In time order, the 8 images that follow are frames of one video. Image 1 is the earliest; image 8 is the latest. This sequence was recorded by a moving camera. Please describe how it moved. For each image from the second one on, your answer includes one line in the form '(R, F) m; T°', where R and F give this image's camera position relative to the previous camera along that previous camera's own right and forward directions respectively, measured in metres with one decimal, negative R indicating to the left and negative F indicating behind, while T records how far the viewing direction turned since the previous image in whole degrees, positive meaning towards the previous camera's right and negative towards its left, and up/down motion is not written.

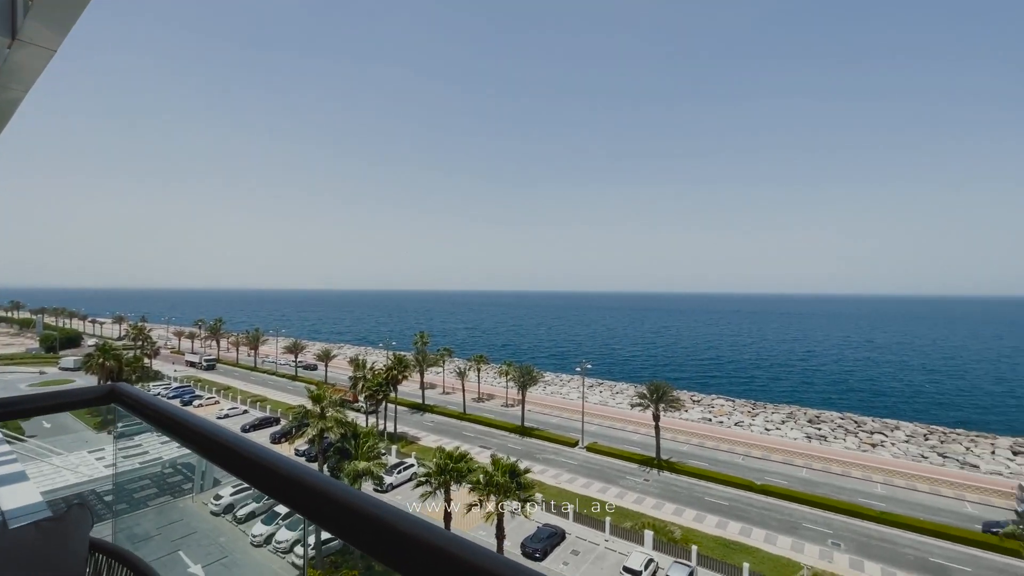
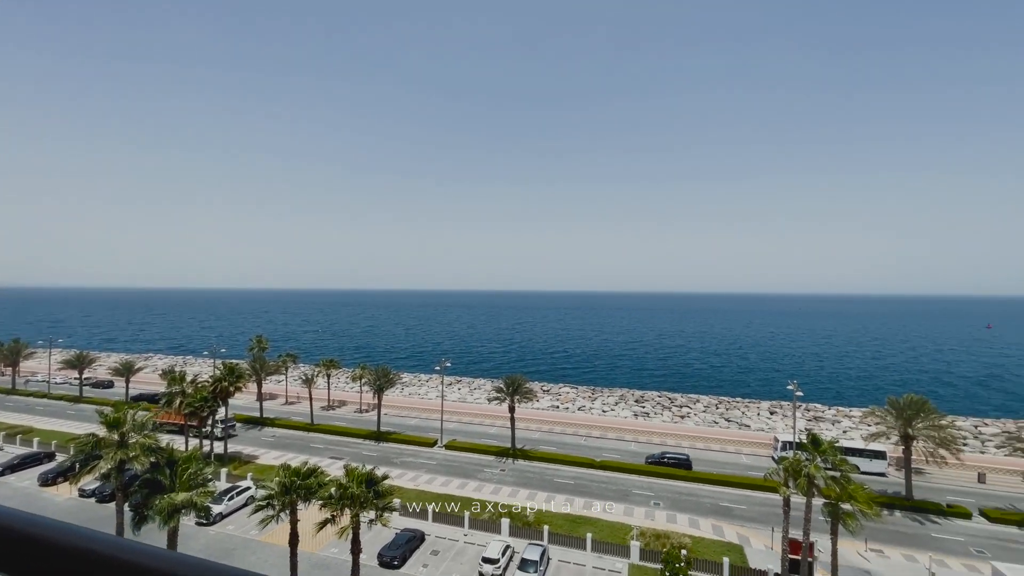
(+1.2, +0.9) m; +4°
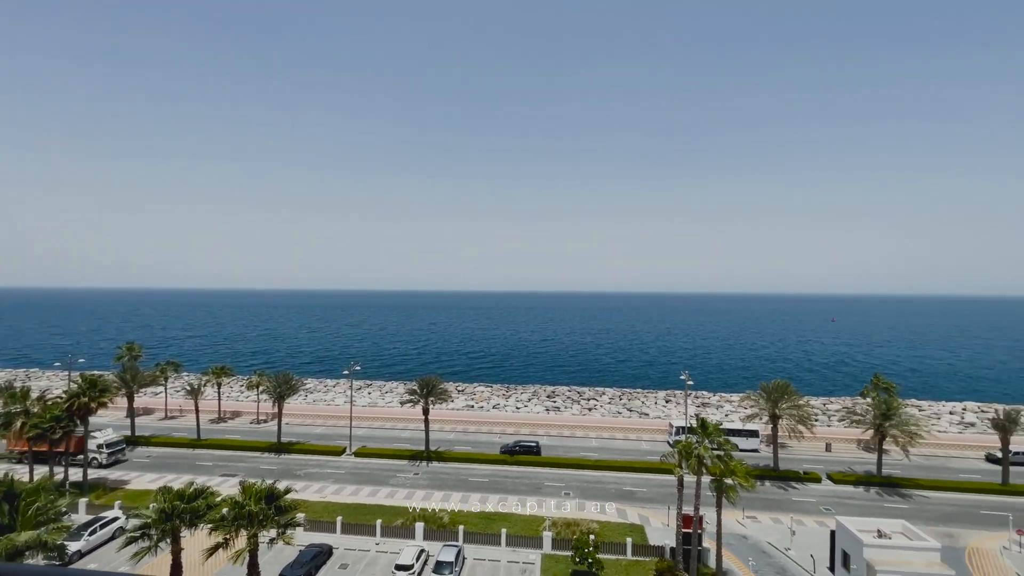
(0.0, 0.0) m; +11°
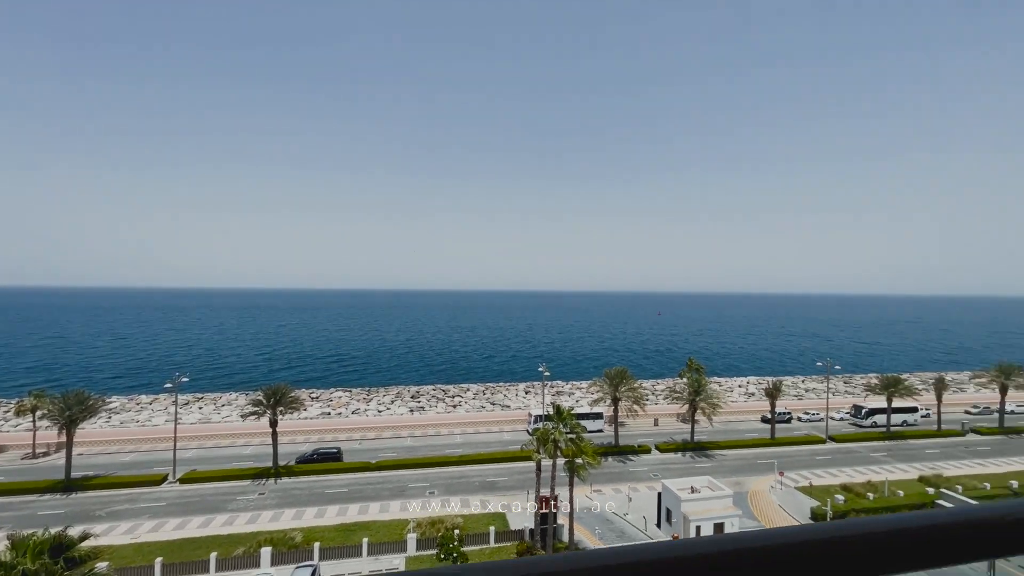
(-4.8, +1.1) m; +19°
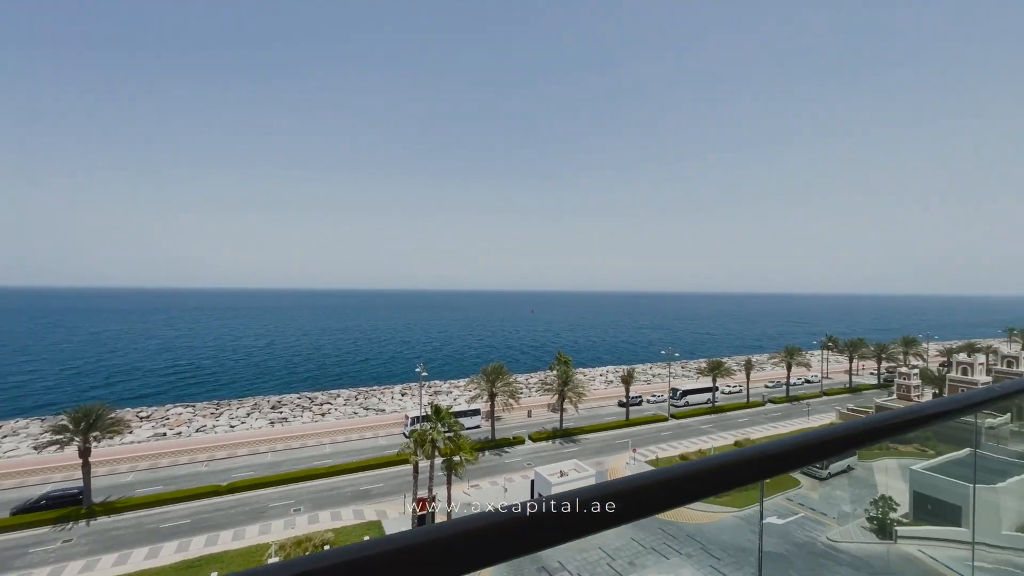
(-0.1, -0.4) m; +16°
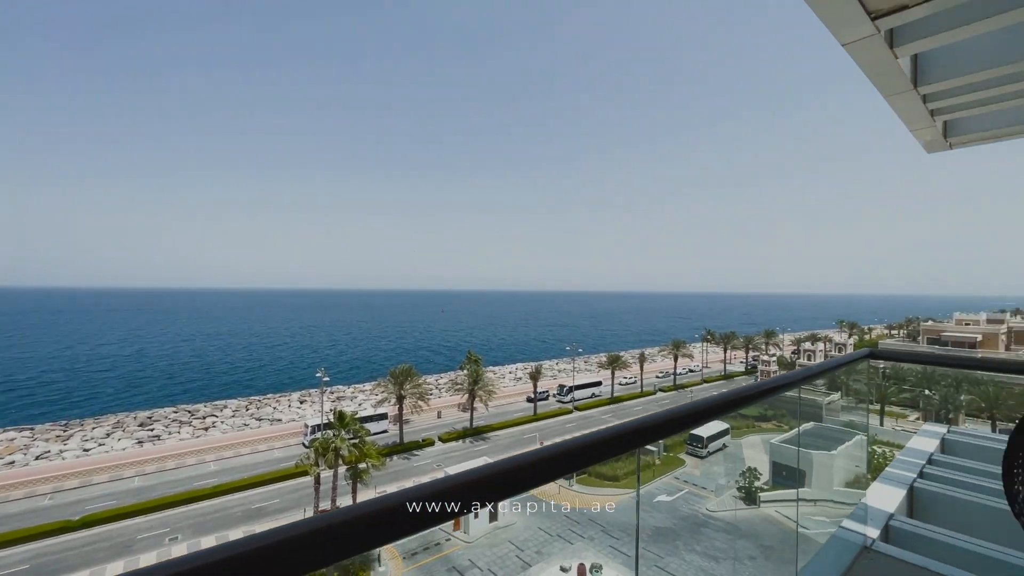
(-0.1, -0.2) m; +12°
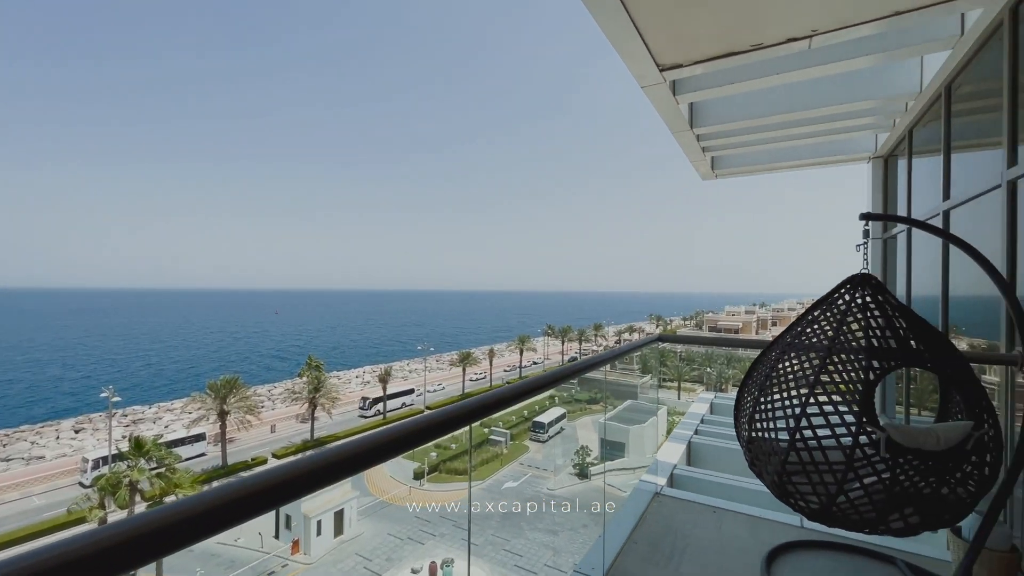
(0.0, -0.2) m; +19°
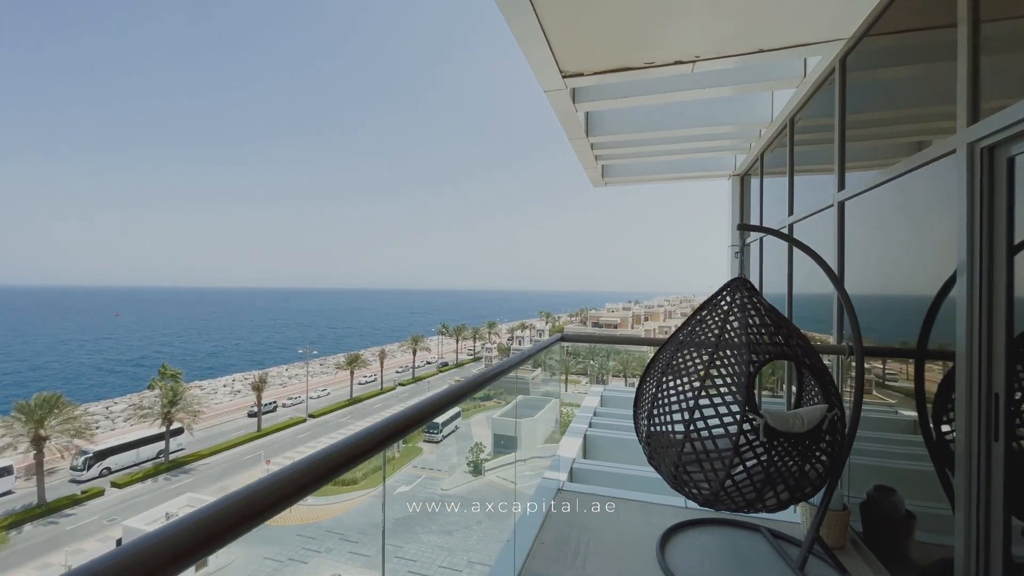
(-0.1, +0.2) m; +14°
